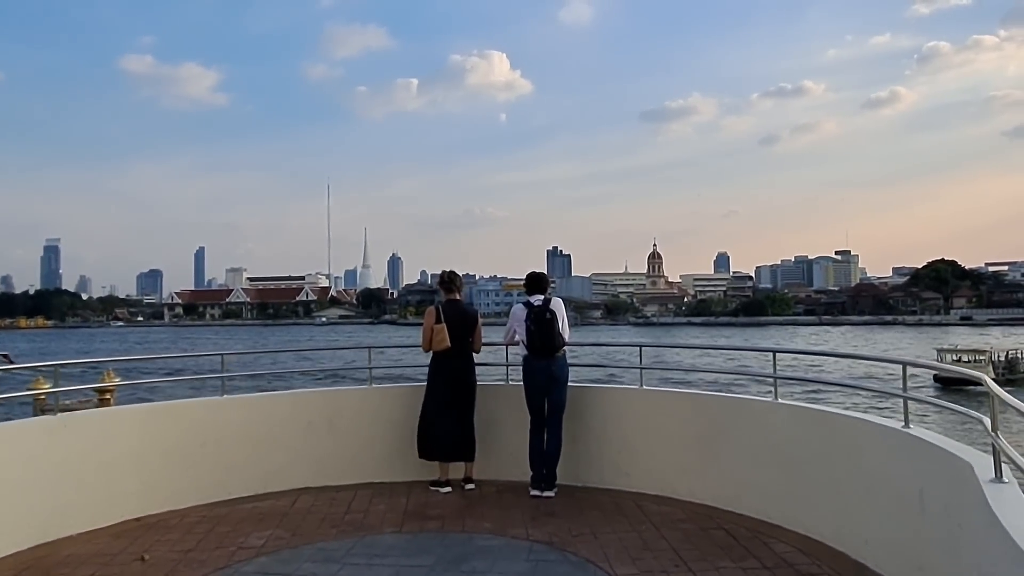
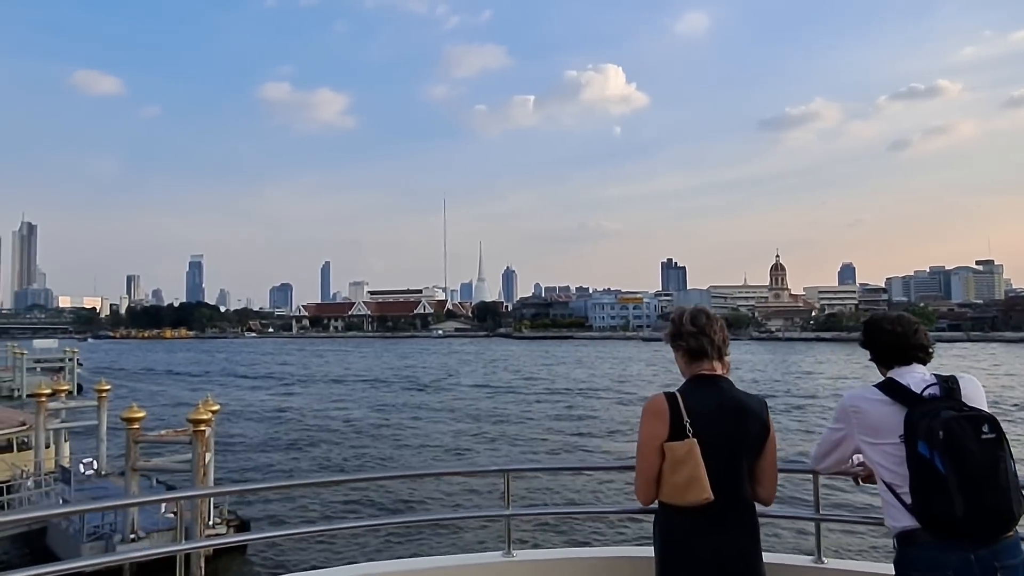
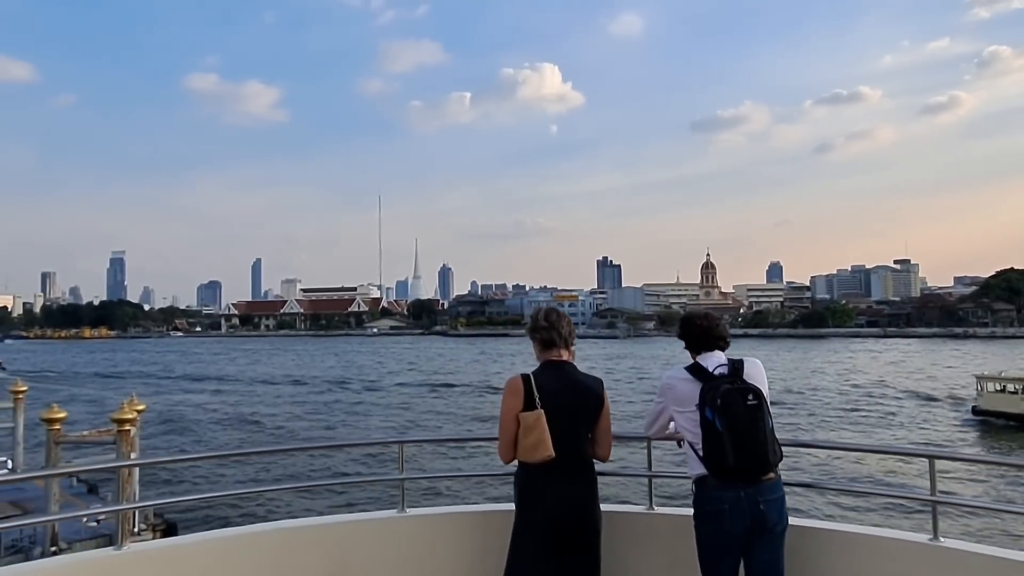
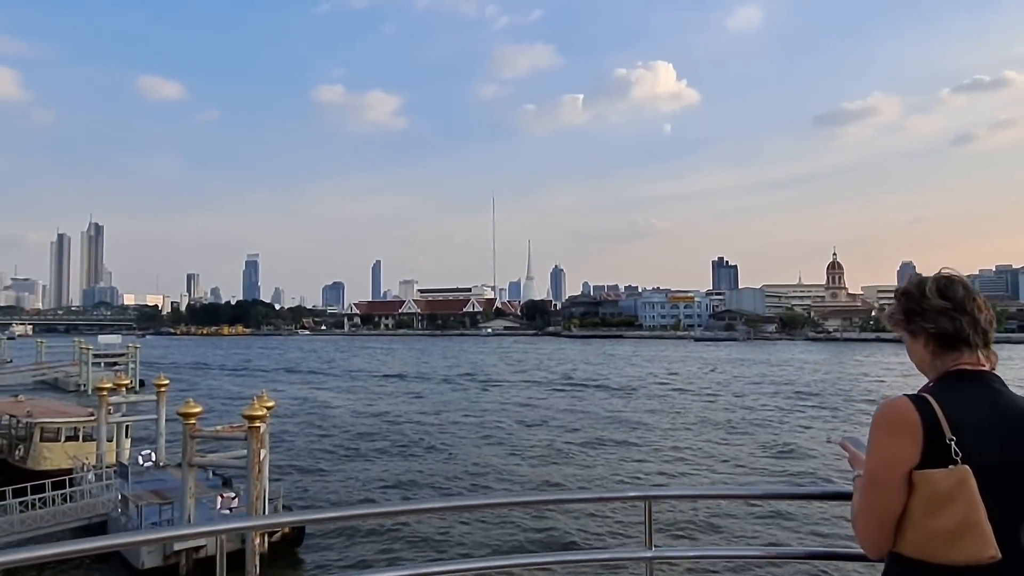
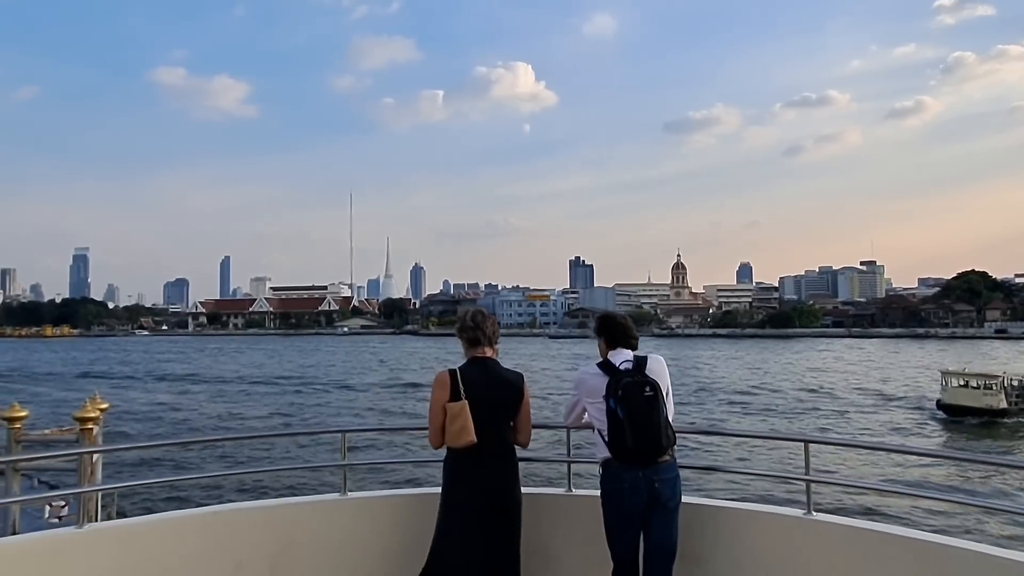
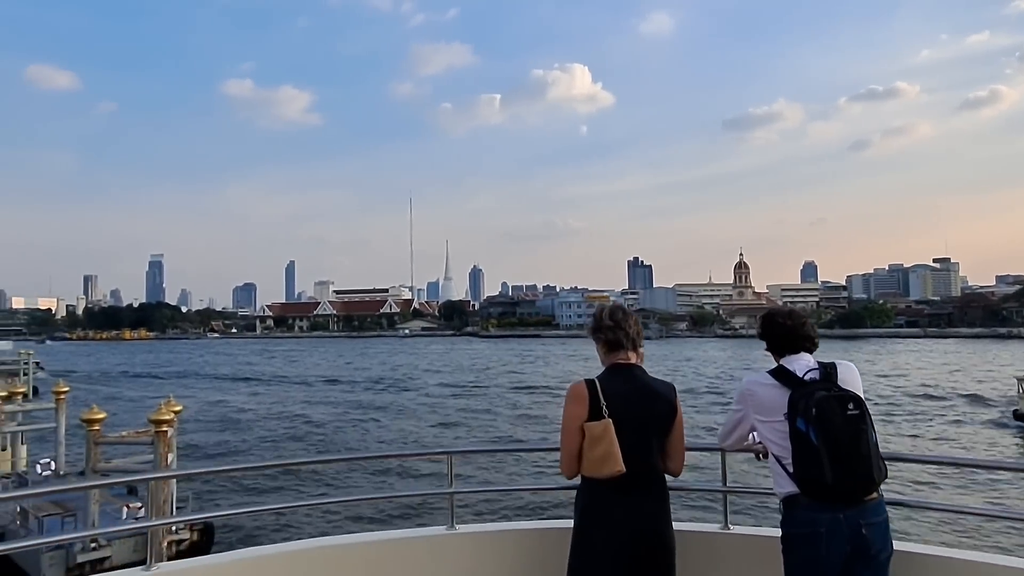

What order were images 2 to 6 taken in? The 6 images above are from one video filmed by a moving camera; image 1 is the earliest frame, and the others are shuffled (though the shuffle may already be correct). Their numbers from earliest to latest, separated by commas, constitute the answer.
5, 3, 6, 2, 4
